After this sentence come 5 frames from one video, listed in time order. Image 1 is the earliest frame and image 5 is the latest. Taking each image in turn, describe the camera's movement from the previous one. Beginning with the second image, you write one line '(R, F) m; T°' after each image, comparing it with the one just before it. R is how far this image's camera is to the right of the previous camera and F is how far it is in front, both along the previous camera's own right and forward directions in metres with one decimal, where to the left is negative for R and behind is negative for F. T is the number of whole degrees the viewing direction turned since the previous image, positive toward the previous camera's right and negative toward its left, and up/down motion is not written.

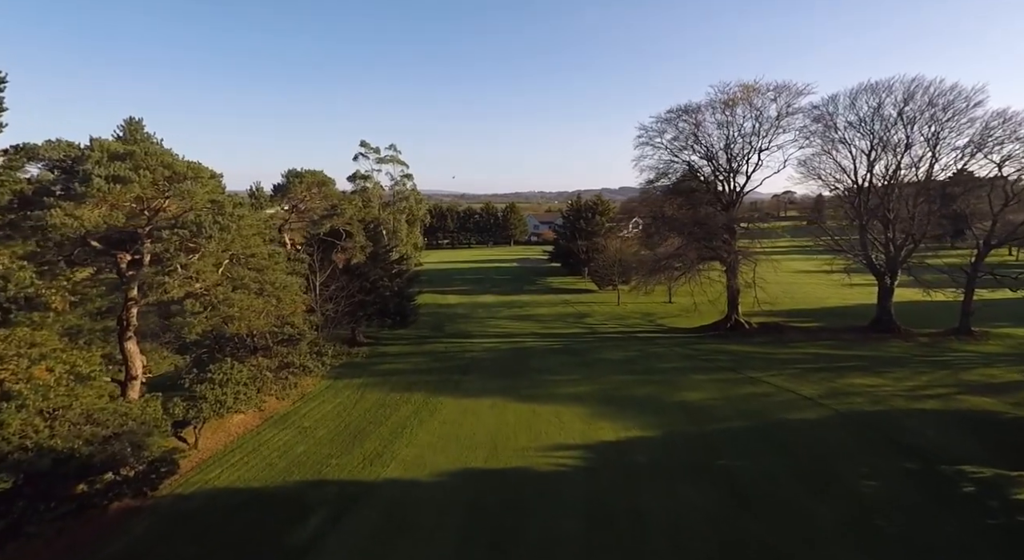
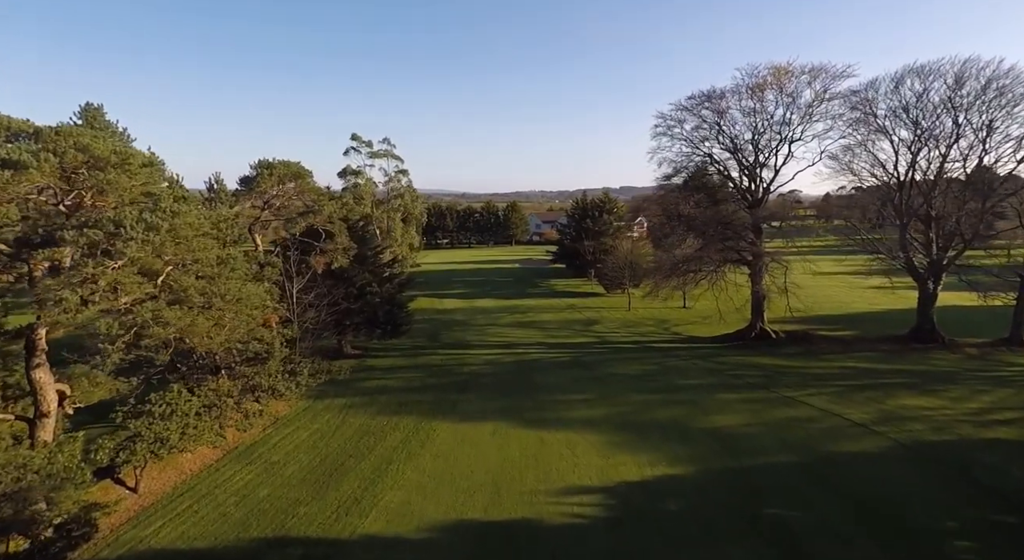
(-0.1, +2.5) m; 0°
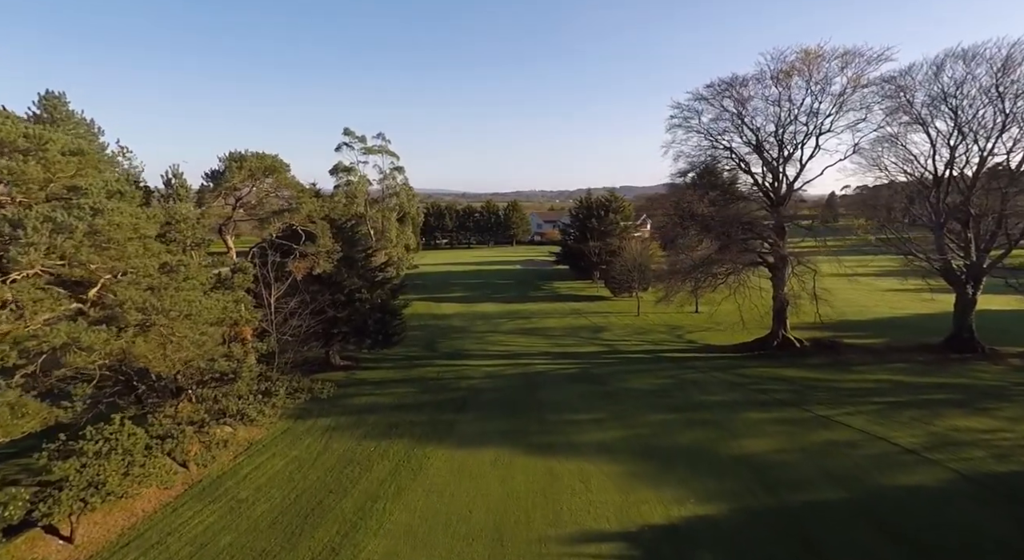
(-0.1, +1.9) m; 0°
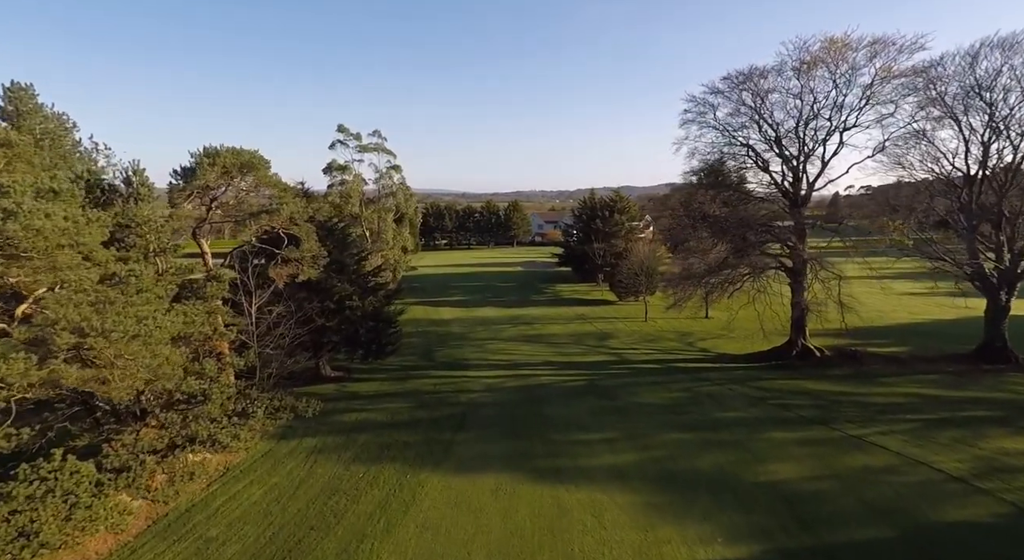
(-0.1, +1.4) m; 0°
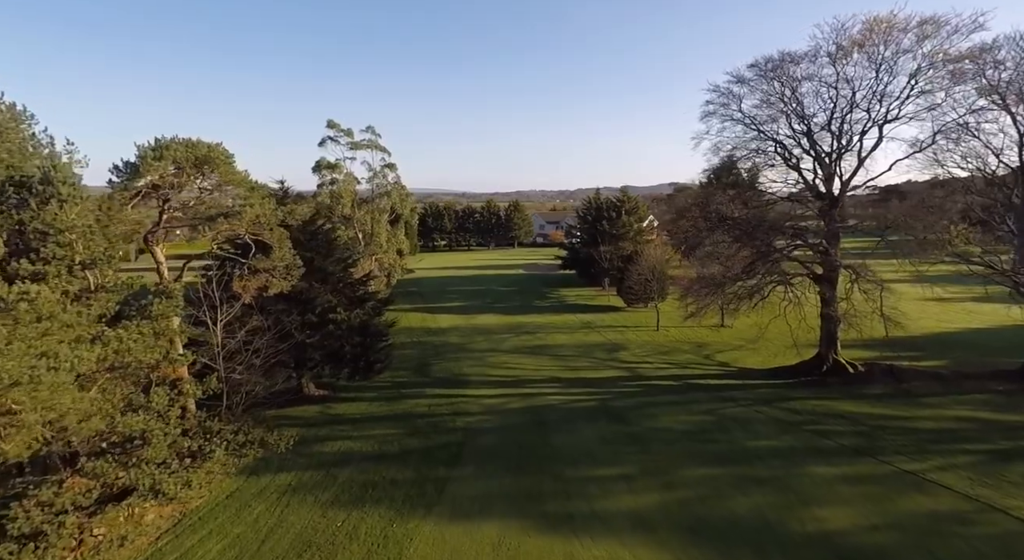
(-0.1, +1.9) m; 0°
